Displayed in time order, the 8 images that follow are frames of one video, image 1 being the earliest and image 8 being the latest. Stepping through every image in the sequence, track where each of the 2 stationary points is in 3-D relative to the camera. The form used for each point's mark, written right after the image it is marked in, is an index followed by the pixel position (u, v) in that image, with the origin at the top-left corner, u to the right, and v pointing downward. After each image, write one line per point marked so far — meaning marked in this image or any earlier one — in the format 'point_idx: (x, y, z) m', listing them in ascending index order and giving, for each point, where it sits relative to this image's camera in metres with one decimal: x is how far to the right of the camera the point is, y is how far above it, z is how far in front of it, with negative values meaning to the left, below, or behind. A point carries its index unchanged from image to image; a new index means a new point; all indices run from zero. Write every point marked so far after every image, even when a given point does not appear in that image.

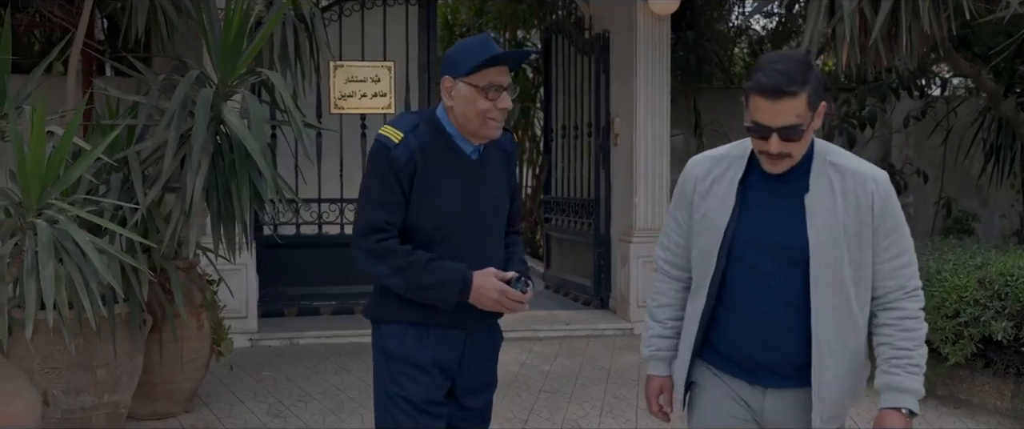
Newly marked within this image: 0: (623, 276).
0: (+0.9, -0.5, +8.1) m
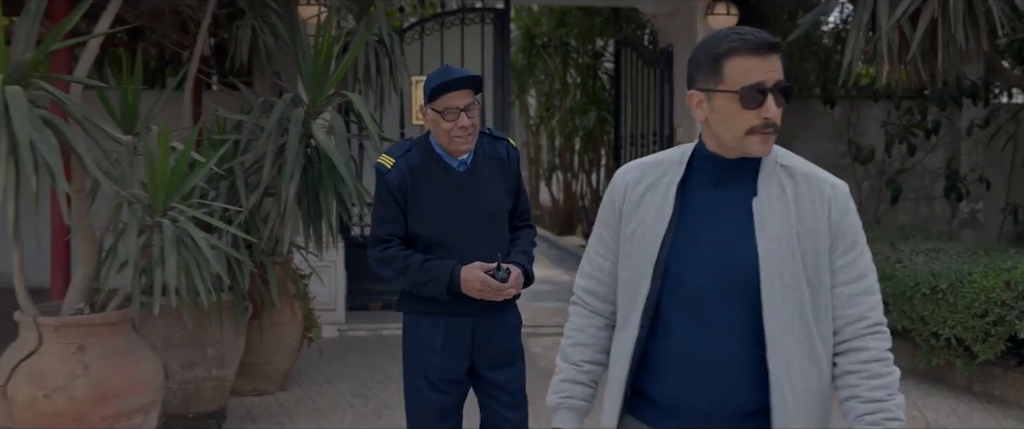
0: (+1.5, -0.6, +8.6) m
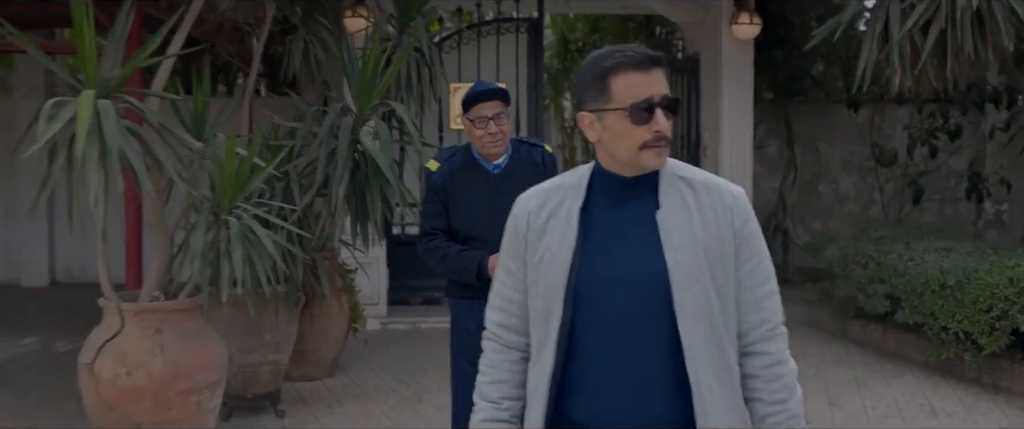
0: (+1.8, -0.6, +9.0) m
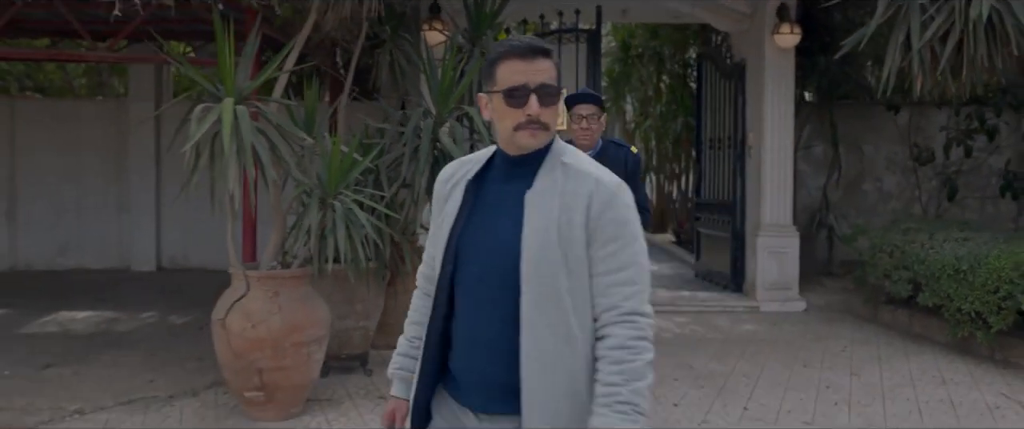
0: (+2.4, -0.5, +9.7) m
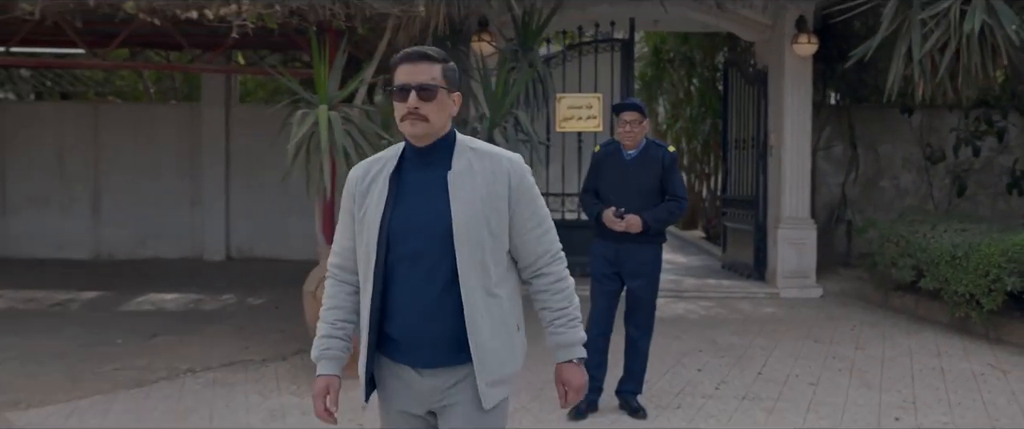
0: (+2.9, -0.4, +10.6) m
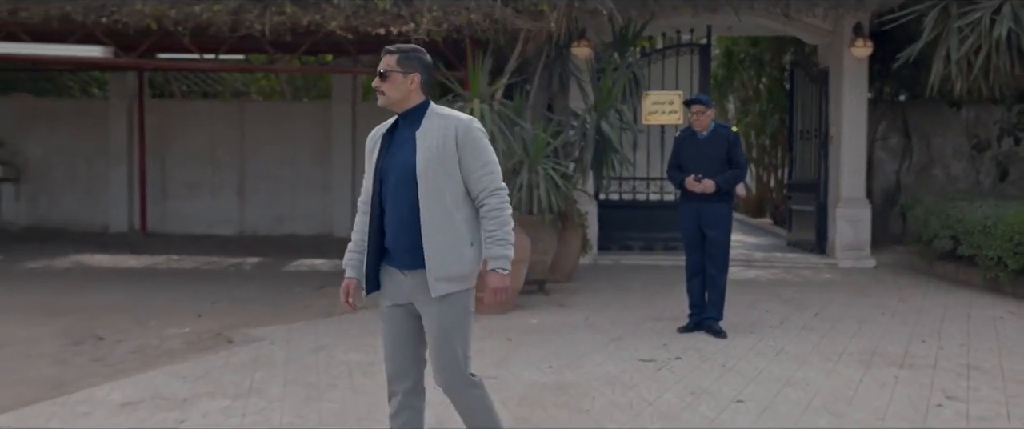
0: (+4.0, -0.2, +12.2) m
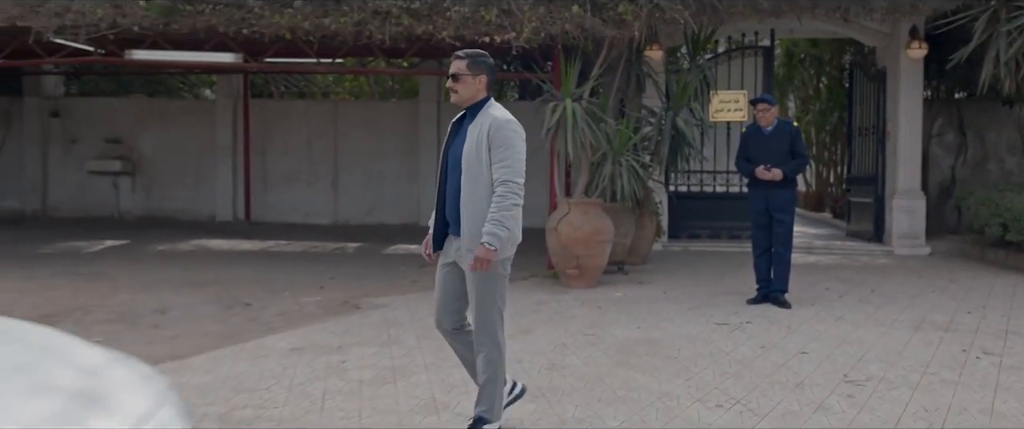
0: (+5.1, -0.1, +13.1) m
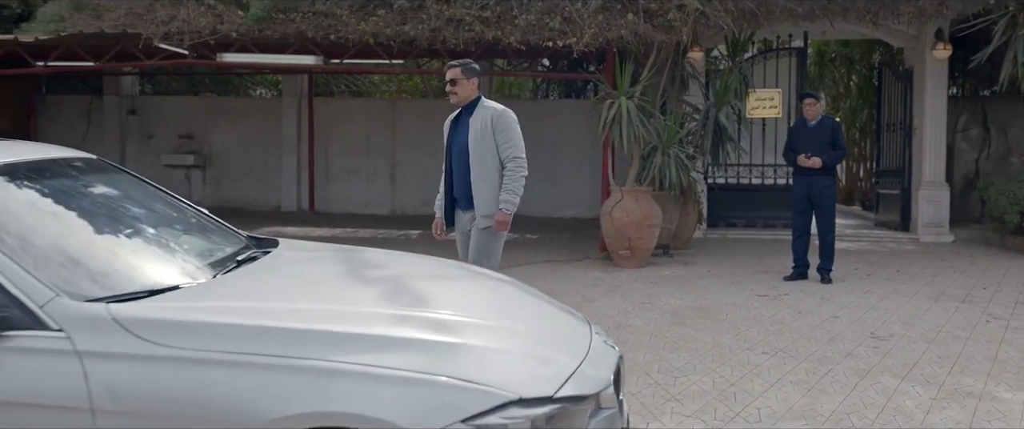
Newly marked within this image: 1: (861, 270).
0: (+5.8, +0.1, +14.0) m
1: (+3.8, -0.6, +10.6) m
